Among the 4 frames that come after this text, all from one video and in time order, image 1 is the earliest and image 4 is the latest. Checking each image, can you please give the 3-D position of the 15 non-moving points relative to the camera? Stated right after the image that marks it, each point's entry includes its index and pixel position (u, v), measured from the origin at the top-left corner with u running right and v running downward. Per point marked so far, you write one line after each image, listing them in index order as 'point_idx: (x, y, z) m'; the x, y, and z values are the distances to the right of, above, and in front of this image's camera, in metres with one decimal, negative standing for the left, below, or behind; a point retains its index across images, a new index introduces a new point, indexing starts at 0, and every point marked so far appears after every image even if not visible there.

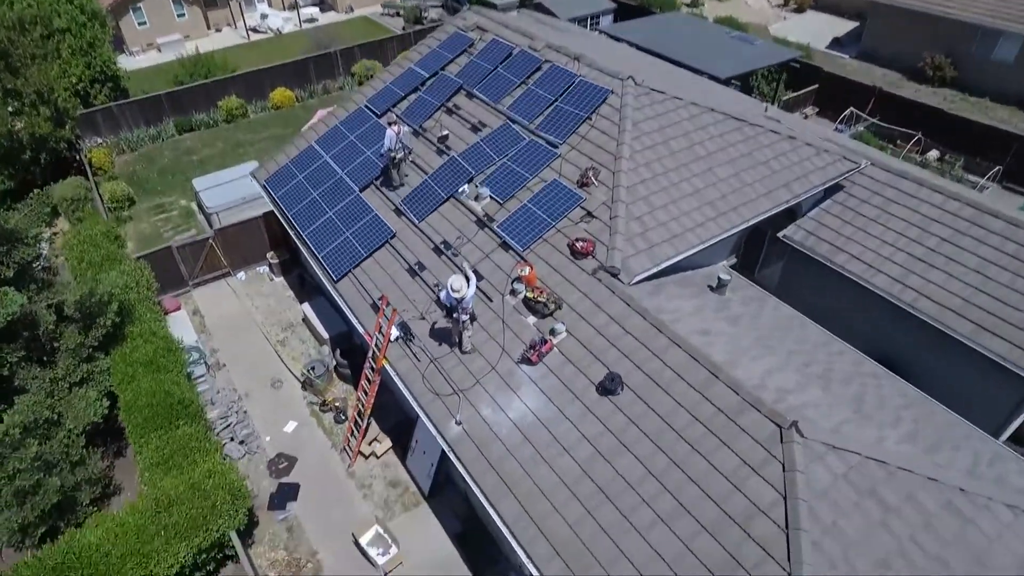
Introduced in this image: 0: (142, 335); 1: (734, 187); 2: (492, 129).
0: (-9.8, -1.3, +16.4) m
1: (+5.7, +2.7, +15.9) m
2: (-0.6, +4.6, +18.2) m
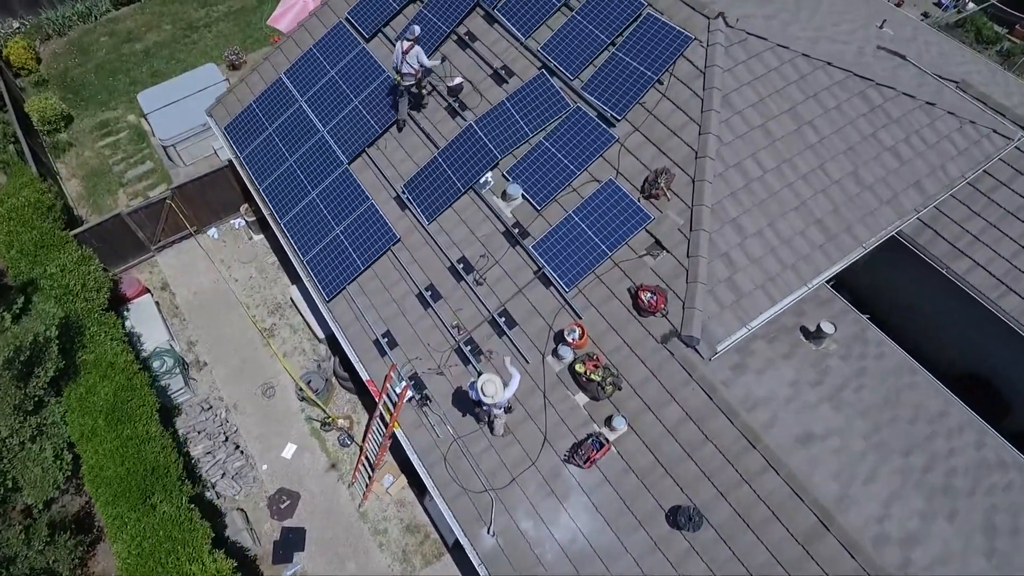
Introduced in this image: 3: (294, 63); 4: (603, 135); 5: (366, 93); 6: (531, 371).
0: (-9.0, -1.7, +13.5) m
1: (+6.5, +1.9, +11.9) m
2: (+0.2, +4.4, +13.4) m
3: (-5.6, +5.8, +15.9) m
4: (+1.8, +3.0, +12.3) m
5: (-3.4, +4.6, +14.7) m
6: (+0.4, -1.5, +11.3) m
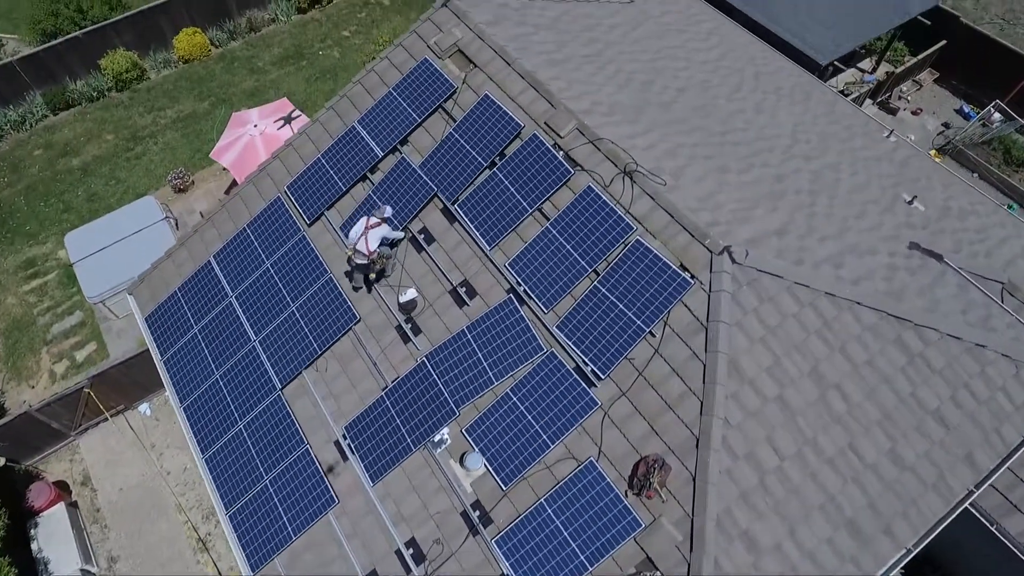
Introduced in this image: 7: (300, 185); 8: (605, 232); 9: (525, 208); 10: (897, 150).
0: (-9.7, -6.6, +11.2) m
1: (+5.8, -2.9, +9.6) m
2: (-0.5, -0.4, +11.1) m
3: (-6.3, +1.0, +13.6) m
4: (+1.1, -1.8, +10.0) m
5: (-4.1, -0.2, +12.4) m
6: (-0.3, -6.3, +9.0) m
7: (-4.5, +2.2, +13.3) m
8: (+1.6, +1.0, +10.7) m
9: (+0.2, +1.5, +11.3) m
10: (+9.4, +3.4, +15.2) m
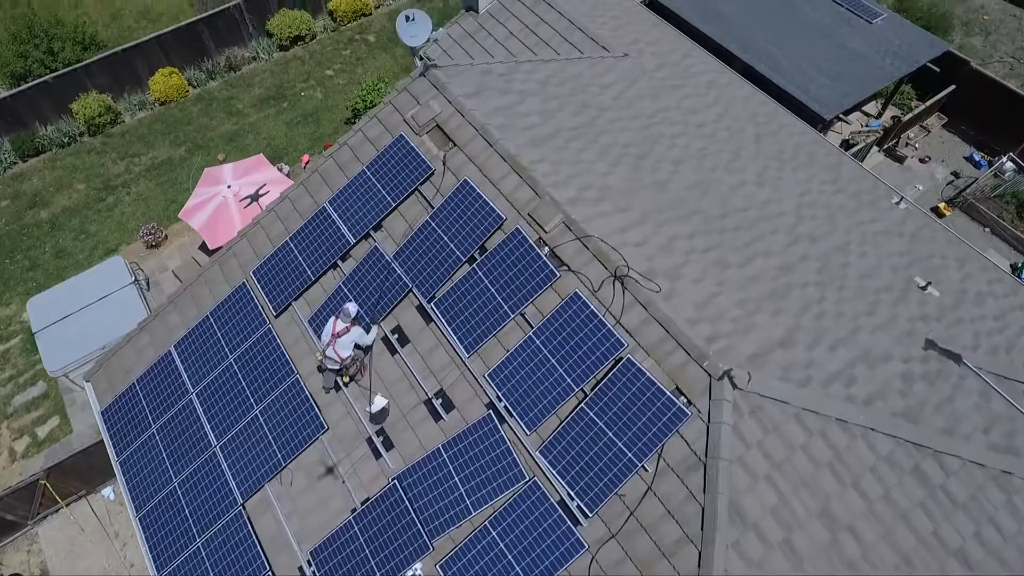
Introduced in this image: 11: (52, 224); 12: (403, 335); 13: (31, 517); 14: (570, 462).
0: (-10.0, -8.5, +10.2) m
1: (+5.5, -4.7, +8.7) m
2: (-0.8, -2.2, +10.2) m
3: (-6.6, -0.9, +12.6) m
4: (+0.8, -3.6, +9.0) m
5: (-4.5, -2.1, +11.4) m
6: (-0.6, -8.2, +8.1) m
7: (-4.9, +0.3, +12.3) m
8: (+1.3, -0.9, +9.7) m
9: (-0.1, -0.4, +10.4) m
10: (+9.1, +1.5, +14.2) m
11: (-14.7, +2.1, +19.9) m
12: (-1.9, -0.8, +11.0) m
13: (-11.3, -5.4, +14.6) m
14: (+0.9, -2.6, +9.3) m
